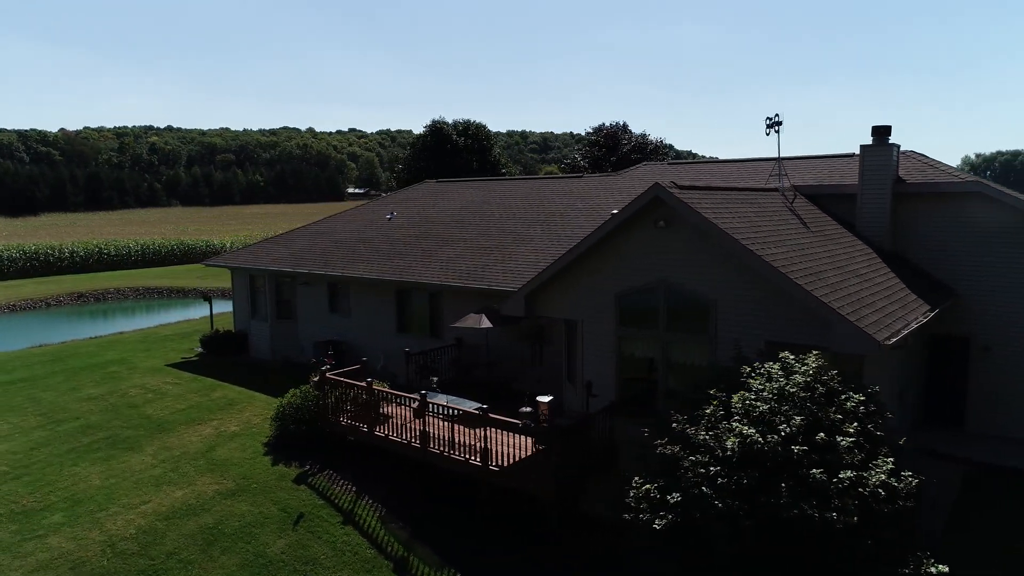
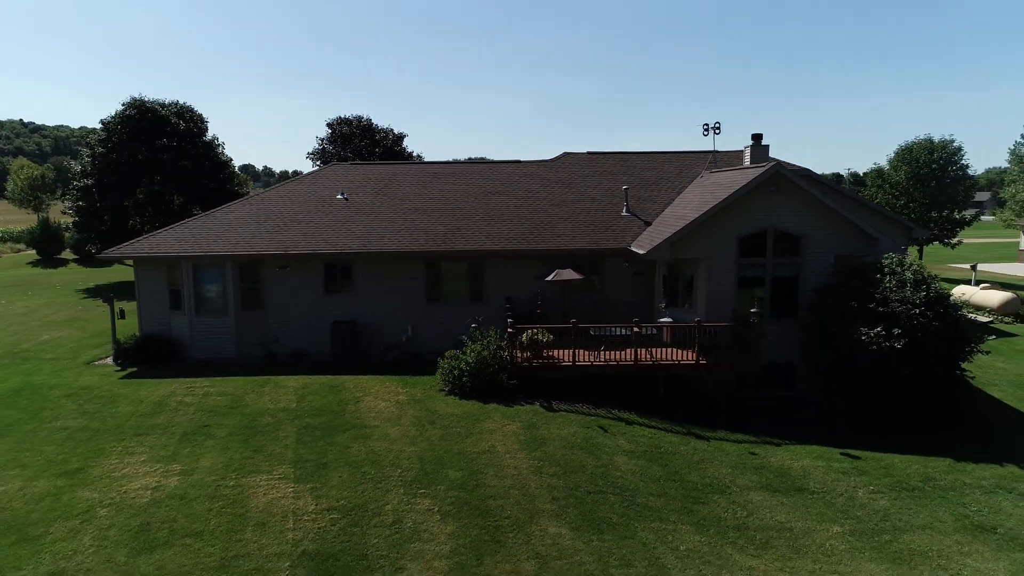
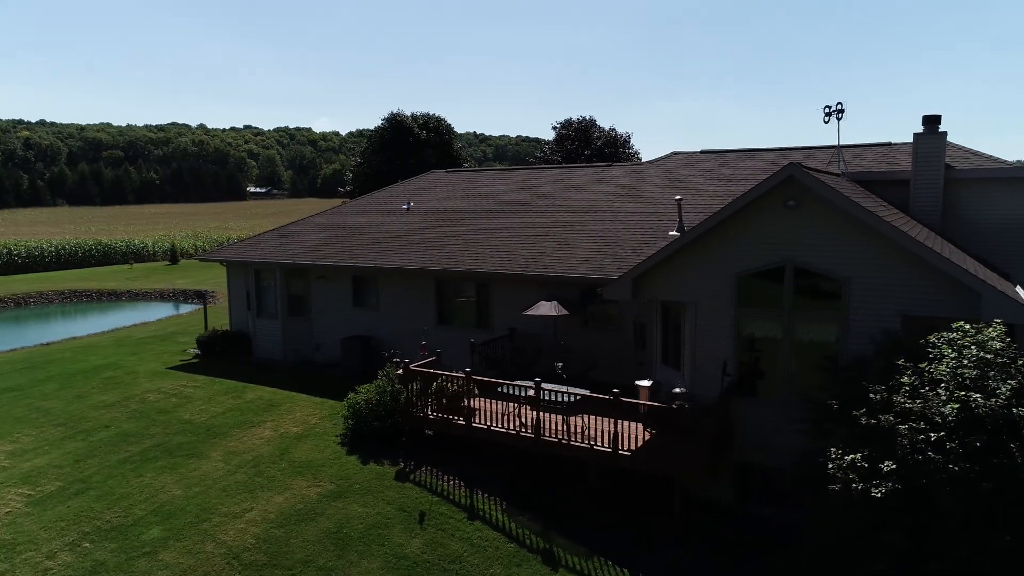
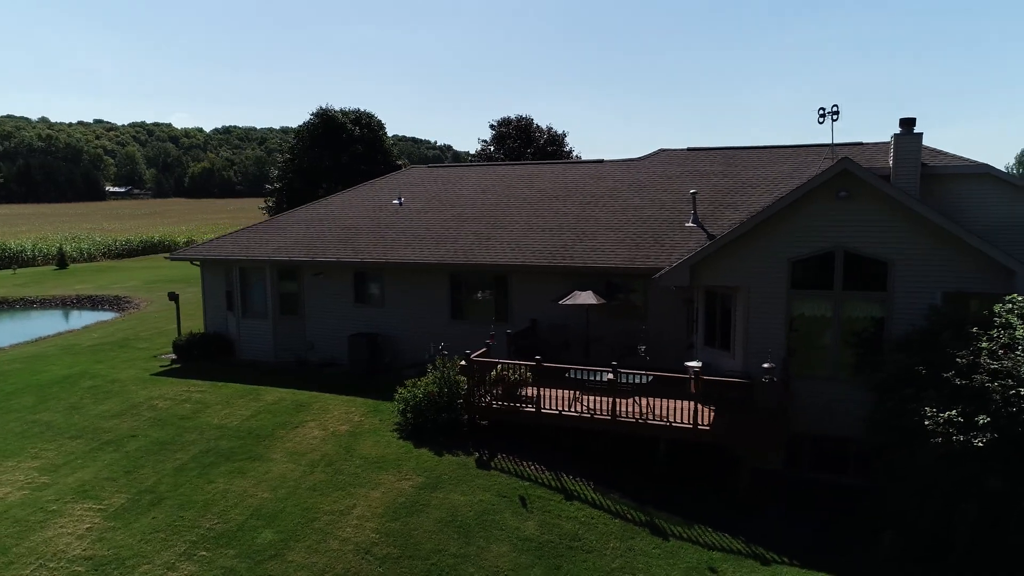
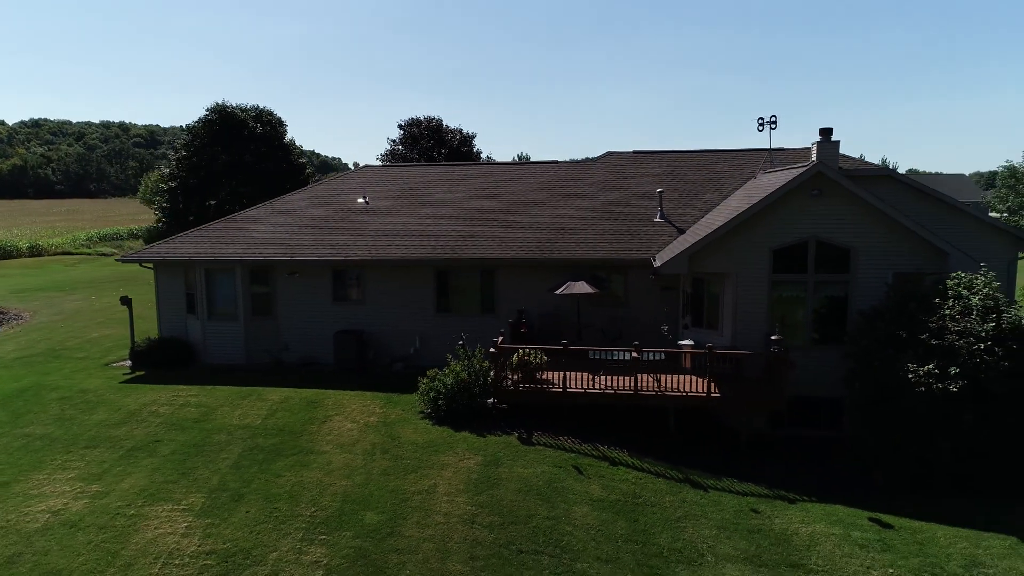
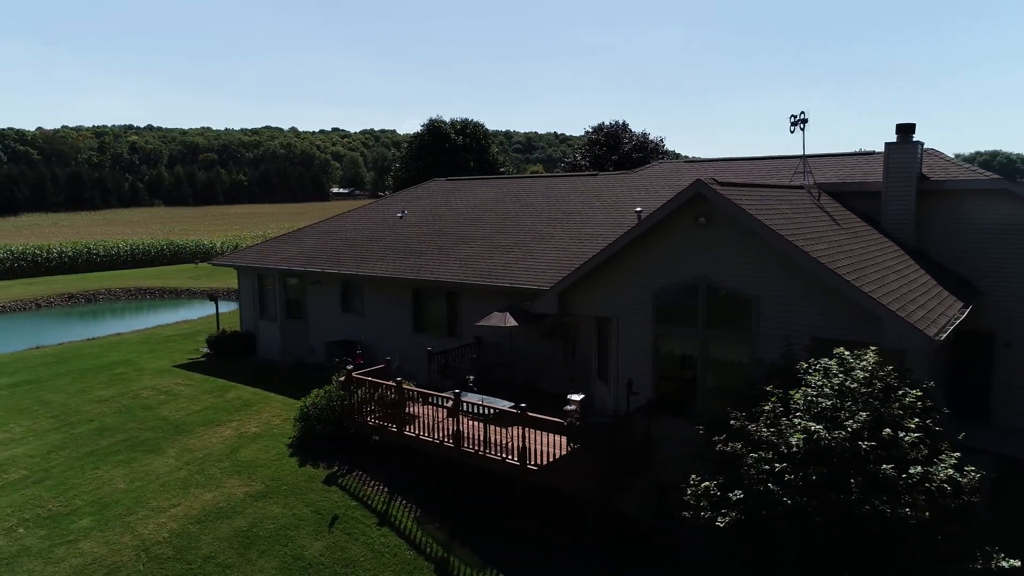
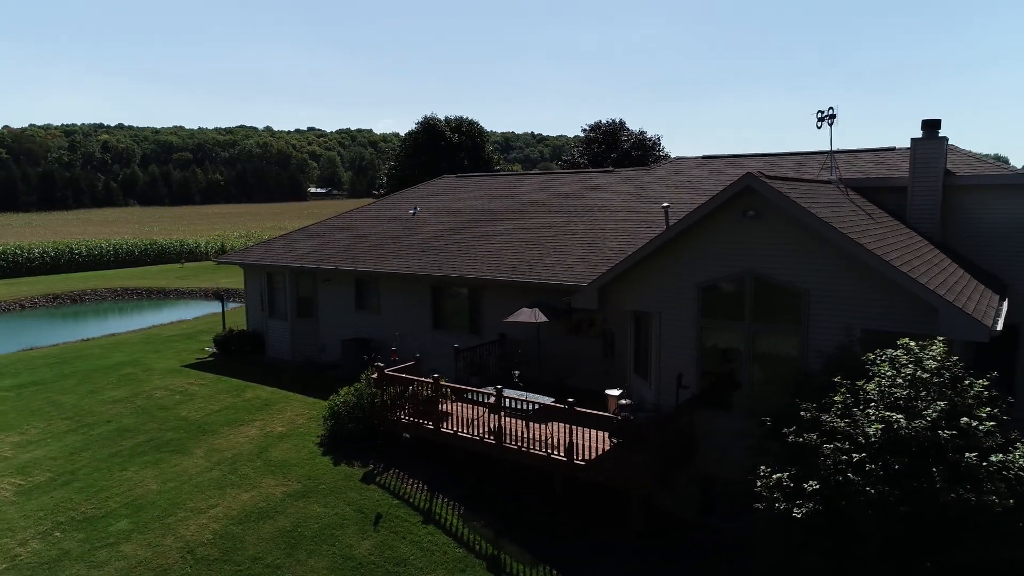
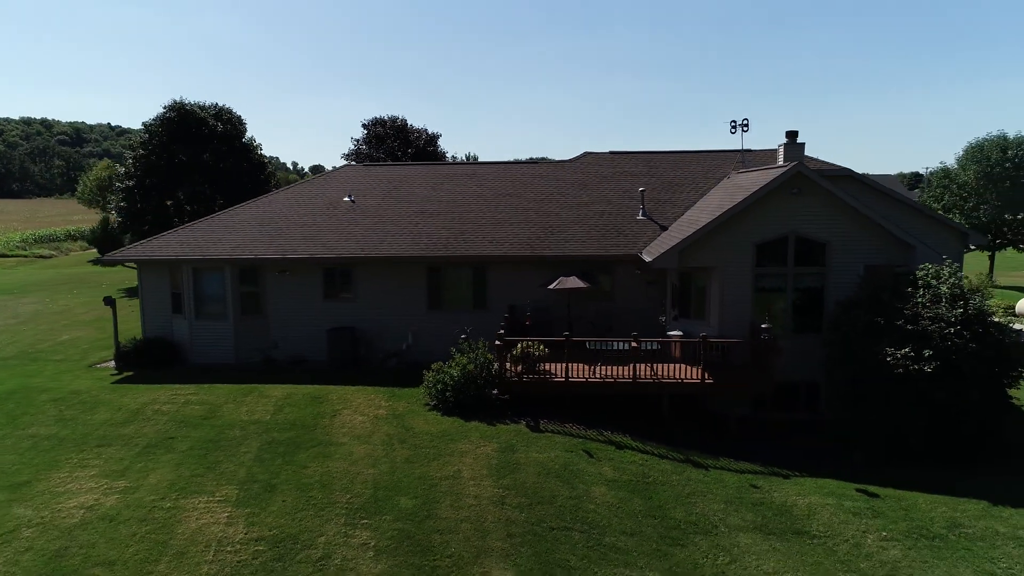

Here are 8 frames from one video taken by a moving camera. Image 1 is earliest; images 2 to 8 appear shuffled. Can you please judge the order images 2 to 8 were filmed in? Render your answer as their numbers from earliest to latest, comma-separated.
6, 7, 3, 4, 5, 8, 2
